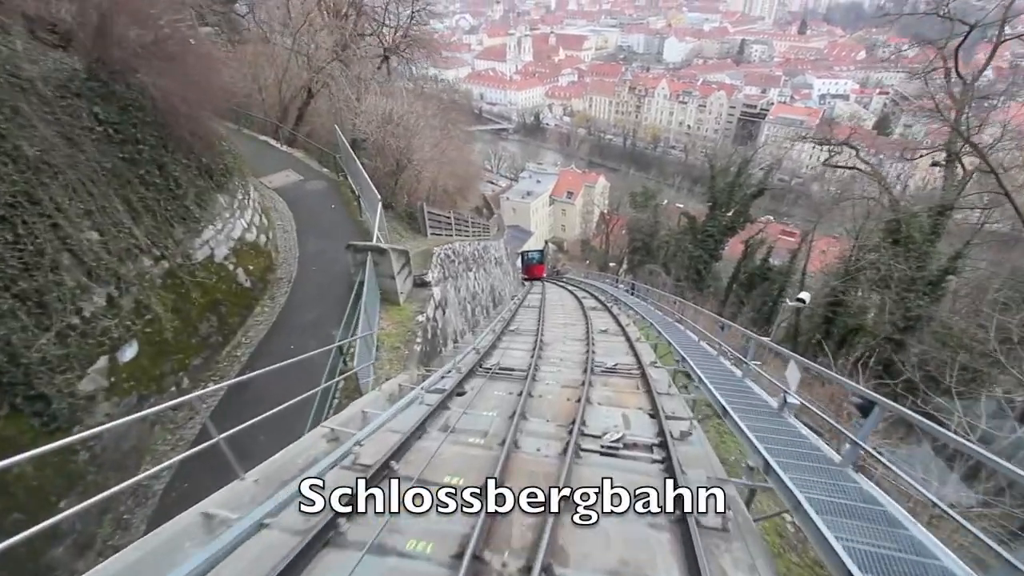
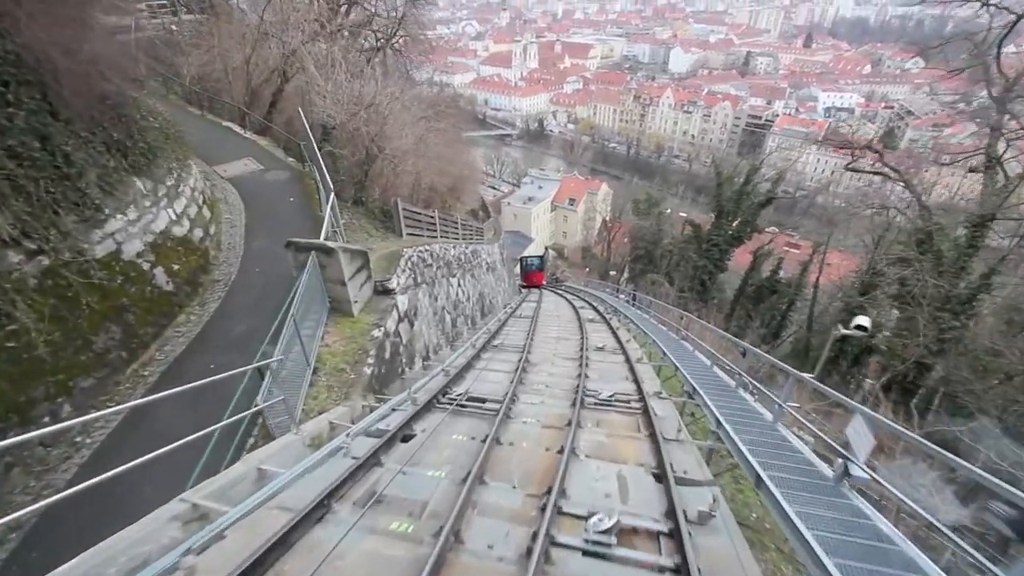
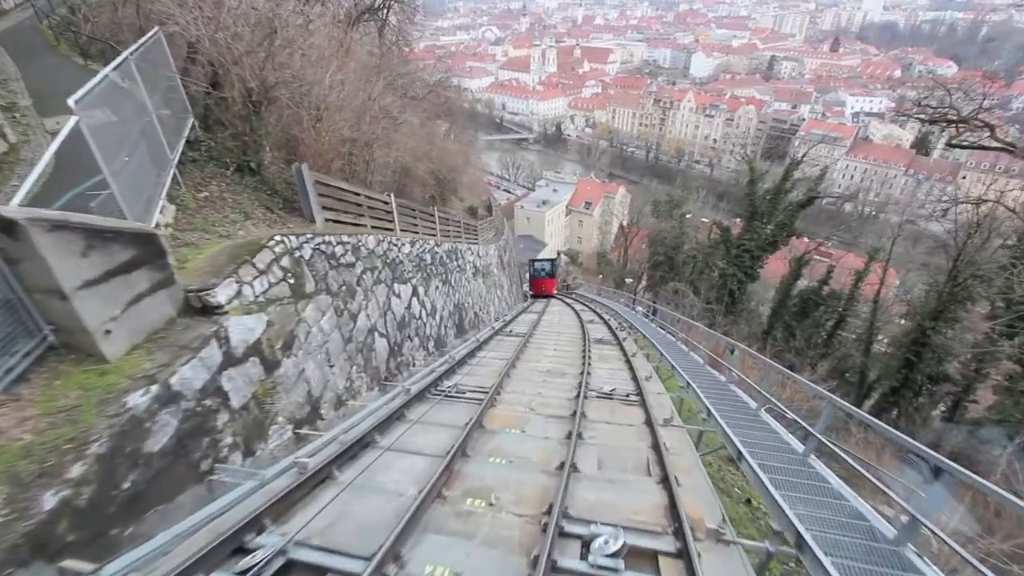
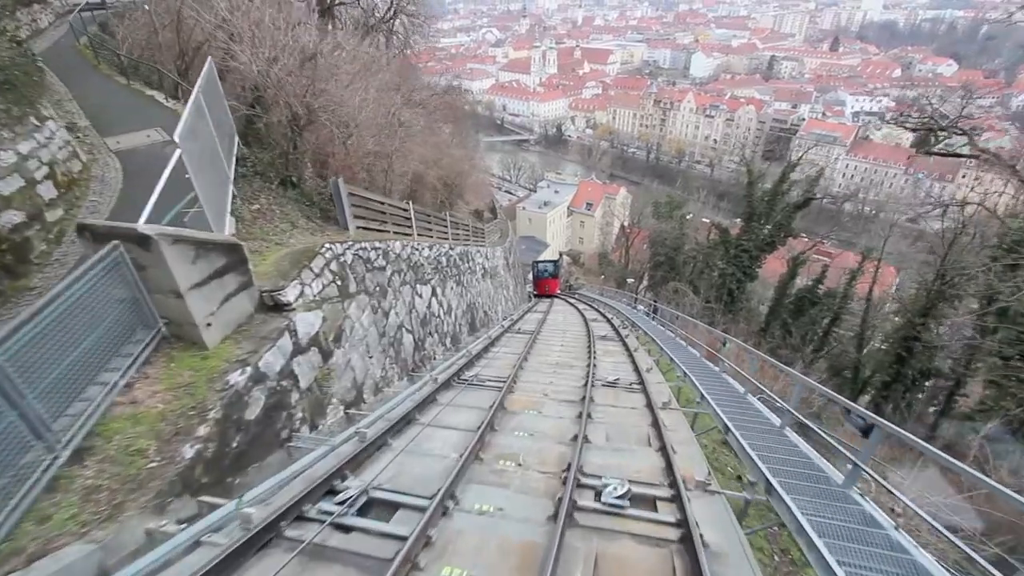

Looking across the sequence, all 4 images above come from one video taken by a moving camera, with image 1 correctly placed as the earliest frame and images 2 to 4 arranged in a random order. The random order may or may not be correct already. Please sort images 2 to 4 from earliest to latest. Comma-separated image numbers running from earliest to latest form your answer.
2, 4, 3
